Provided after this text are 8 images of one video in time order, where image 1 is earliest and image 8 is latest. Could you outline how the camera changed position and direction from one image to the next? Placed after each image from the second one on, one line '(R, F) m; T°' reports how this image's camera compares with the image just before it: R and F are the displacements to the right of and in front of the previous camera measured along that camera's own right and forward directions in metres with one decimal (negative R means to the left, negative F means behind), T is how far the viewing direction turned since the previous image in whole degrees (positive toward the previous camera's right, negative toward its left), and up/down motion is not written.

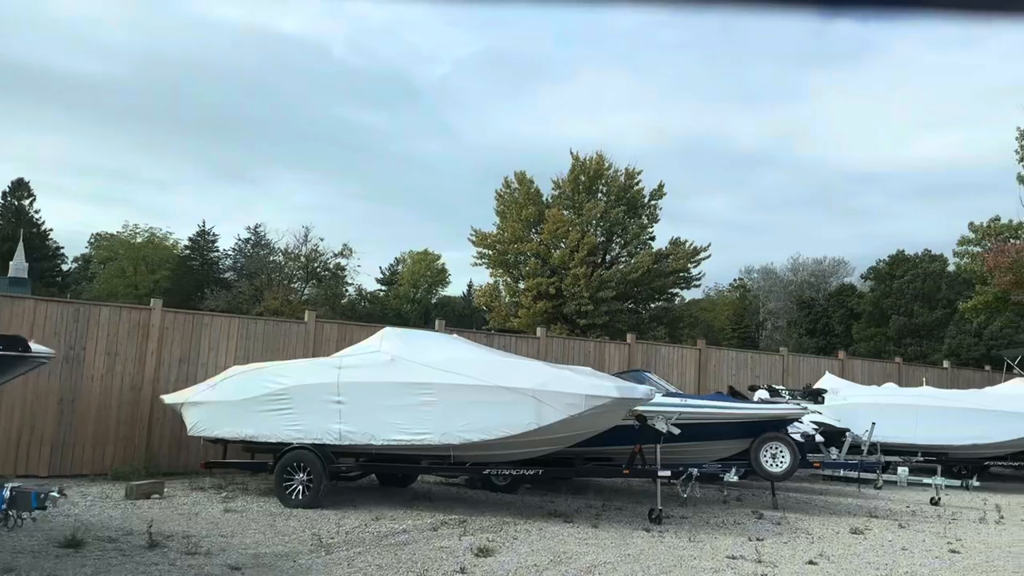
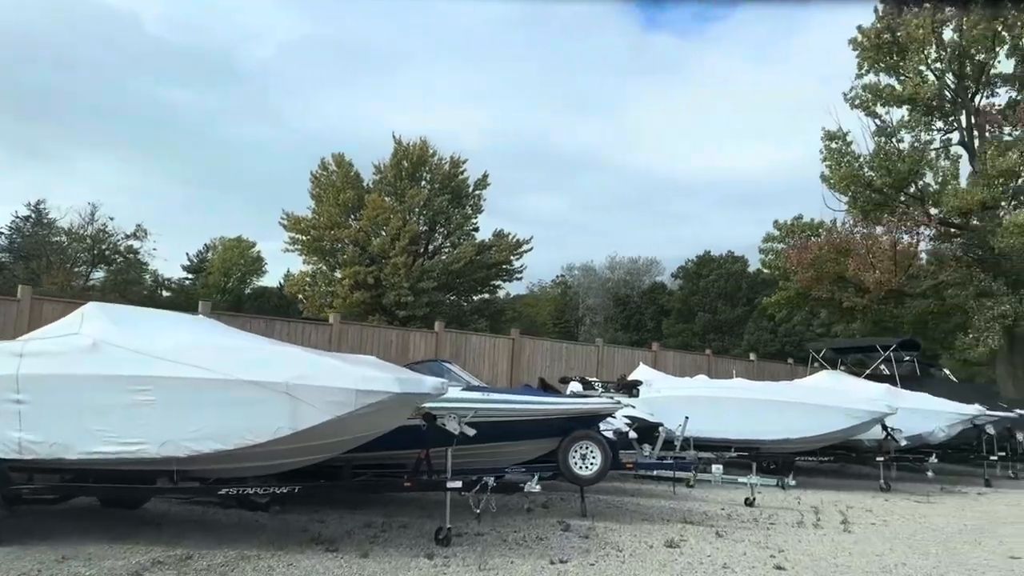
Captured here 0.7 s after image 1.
(+0.5, +1.5) m; +12°
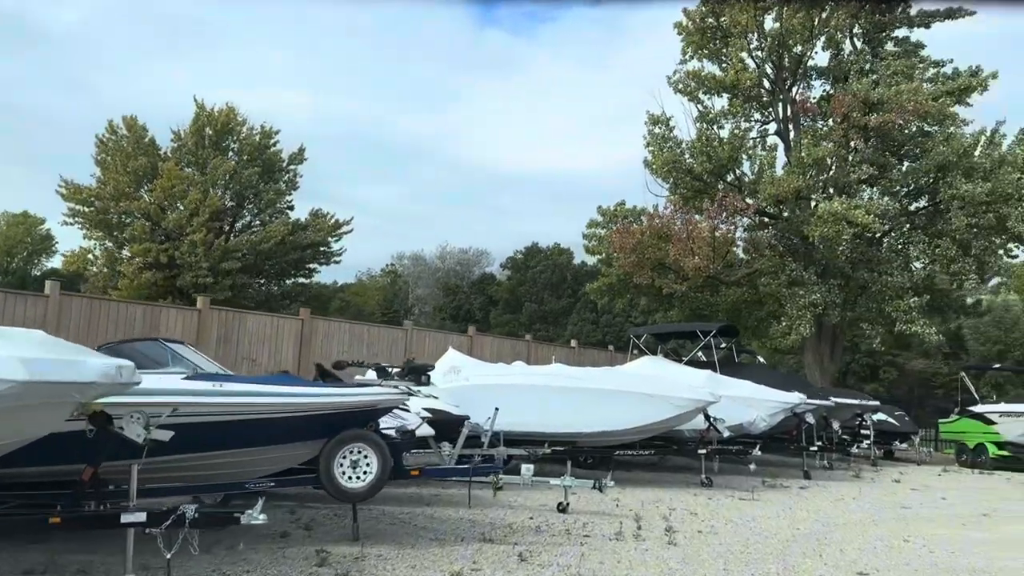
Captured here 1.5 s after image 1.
(+0.6, +1.8) m; +12°
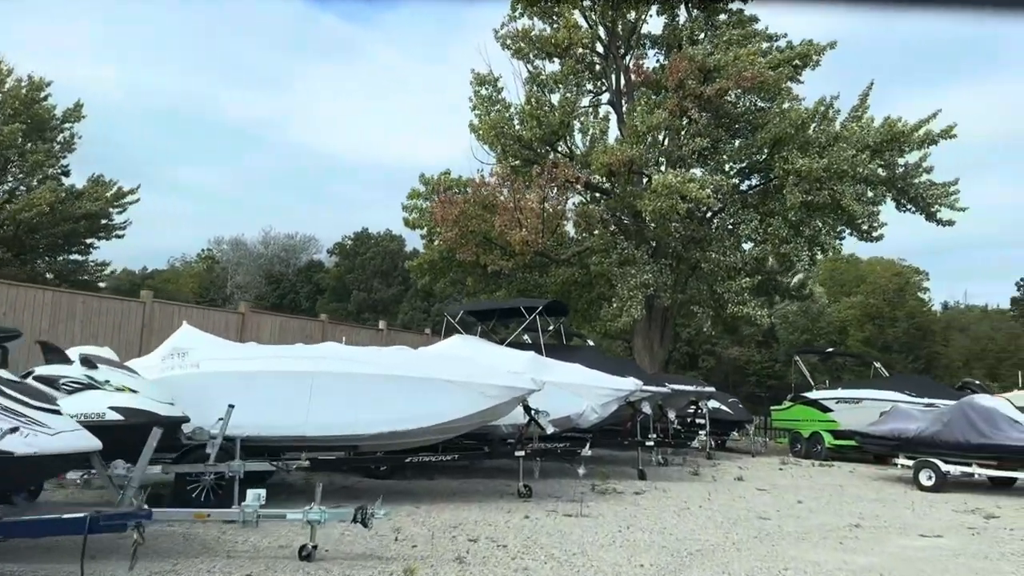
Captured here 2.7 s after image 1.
(+0.8, +2.6) m; +11°
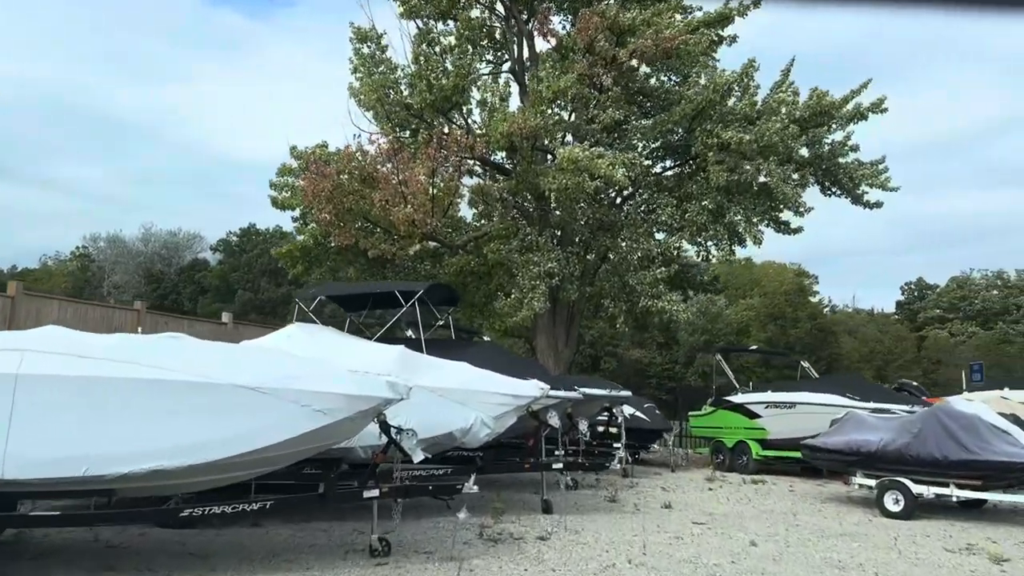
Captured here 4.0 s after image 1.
(+0.4, +2.7) m; +7°
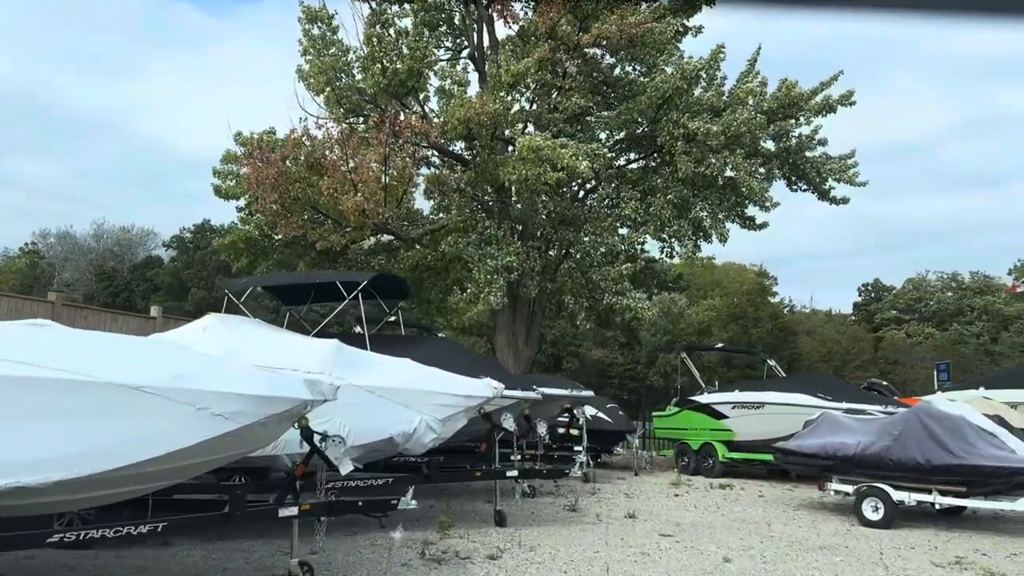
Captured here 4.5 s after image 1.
(+0.1, +0.8) m; +3°
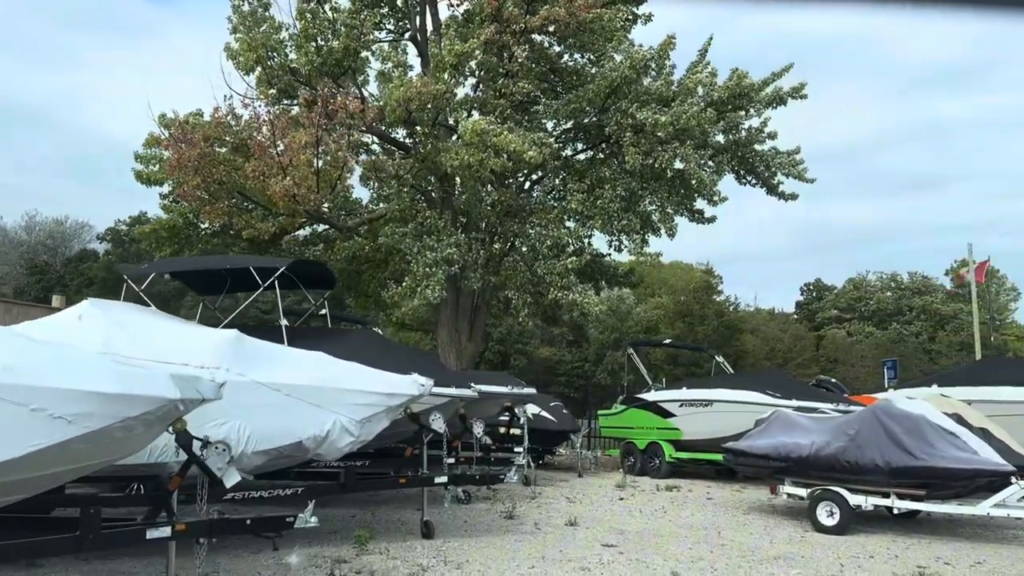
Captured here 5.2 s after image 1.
(+0.2, +0.7) m; +3°
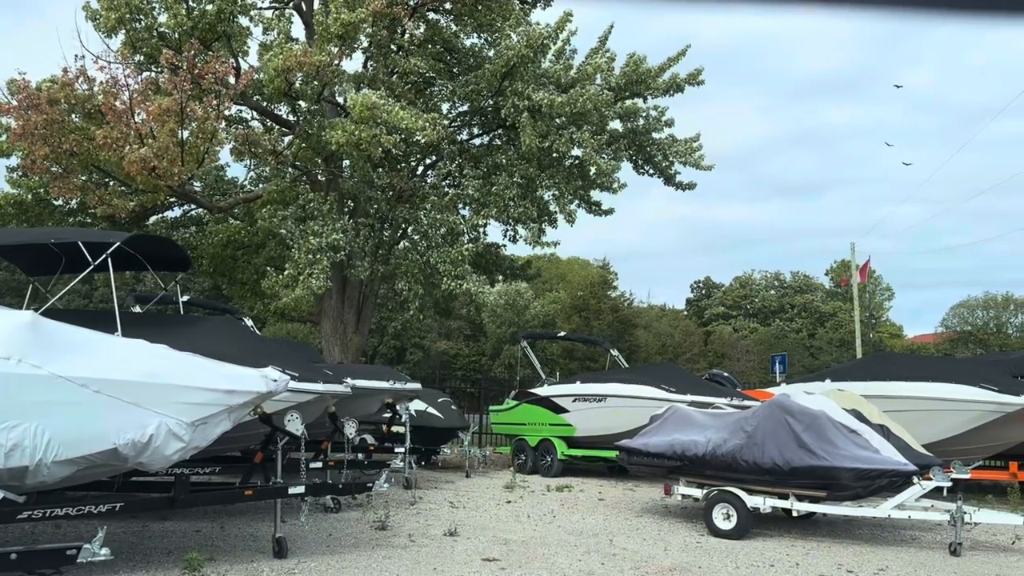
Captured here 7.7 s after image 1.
(+0.2, +0.8) m; +7°
